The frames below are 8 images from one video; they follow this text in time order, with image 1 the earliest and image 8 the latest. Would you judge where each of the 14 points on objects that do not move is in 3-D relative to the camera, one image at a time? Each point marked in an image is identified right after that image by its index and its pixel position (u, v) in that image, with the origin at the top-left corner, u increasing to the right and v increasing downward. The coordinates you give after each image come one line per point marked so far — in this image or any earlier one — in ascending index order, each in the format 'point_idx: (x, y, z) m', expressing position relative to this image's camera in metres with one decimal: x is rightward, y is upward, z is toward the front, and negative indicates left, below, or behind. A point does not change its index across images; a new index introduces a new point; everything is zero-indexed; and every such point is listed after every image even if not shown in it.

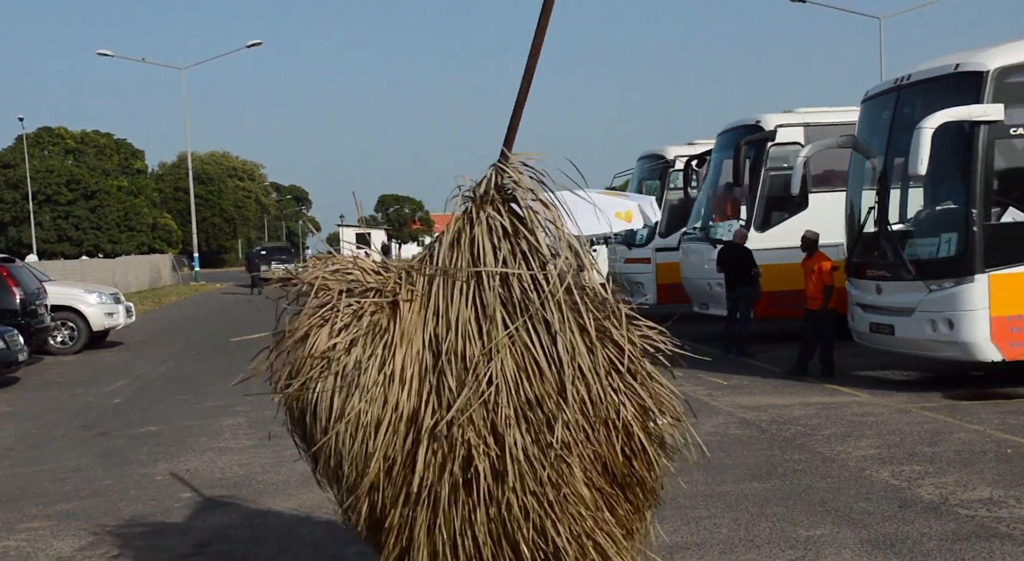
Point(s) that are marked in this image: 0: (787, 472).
0: (+2.2, -1.6, +7.8) m
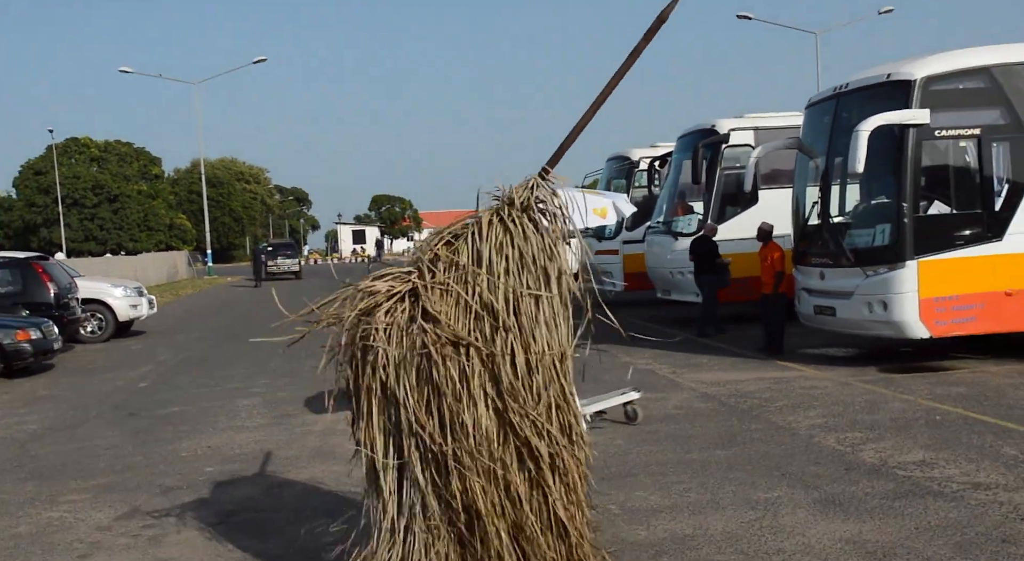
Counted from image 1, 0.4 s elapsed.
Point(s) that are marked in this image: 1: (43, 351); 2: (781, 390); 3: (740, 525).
0: (+2.1, -1.5, +8.7) m
1: (-5.5, -0.8, +11.4) m
2: (+2.9, -1.2, +10.9) m
3: (+1.5, -1.7, +6.5) m
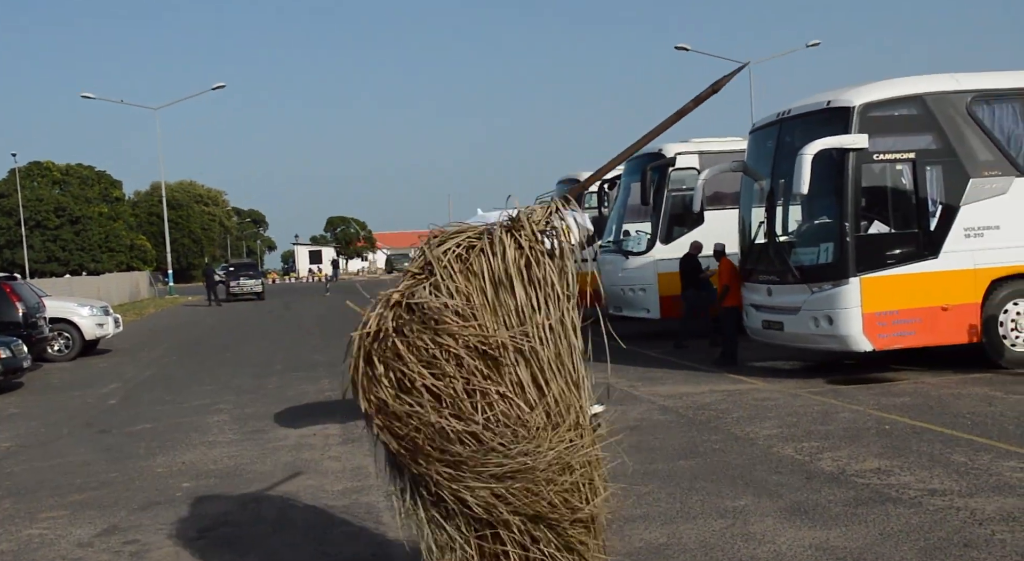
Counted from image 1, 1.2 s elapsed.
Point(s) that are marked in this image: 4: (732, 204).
0: (+1.8, -1.6, +9.1) m
1: (-5.9, -1.0, +11.4) m
2: (+2.6, -1.4, +11.4) m
3: (+1.4, -1.8, +6.9) m
4: (+3.1, +1.1, +14.2) m
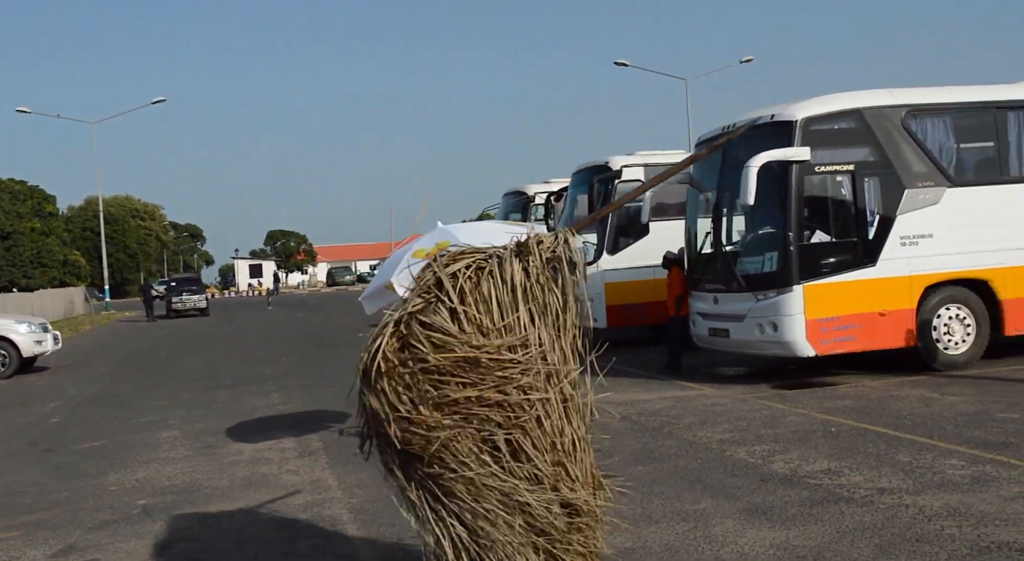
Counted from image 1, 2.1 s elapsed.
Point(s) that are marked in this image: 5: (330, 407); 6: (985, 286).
0: (+1.4, -1.7, +9.3) m
1: (-6.3, -1.2, +11.2) m
2: (+2.1, -1.5, +11.6) m
3: (+1.1, -1.9, +7.1) m
4: (+2.4, +1.0, +14.5) m
5: (-2.8, -1.9, +14.4) m
6: (+5.0, -0.1, +10.3) m
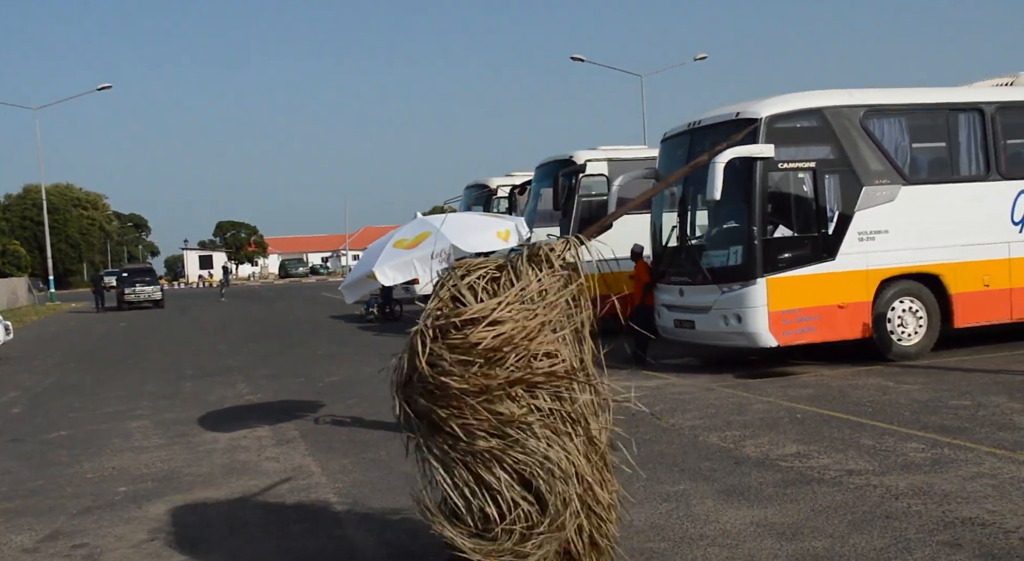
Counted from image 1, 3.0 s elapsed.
0: (+1.3, -1.6, +9.6) m
1: (-6.6, -1.1, +11.0) m
2: (+1.8, -1.4, +11.9) m
3: (+1.1, -1.8, +7.4) m
4: (+2.0, +1.1, +14.8) m
5: (-3.2, -1.7, +14.5) m
6: (+4.7, 0.0, +10.8) m
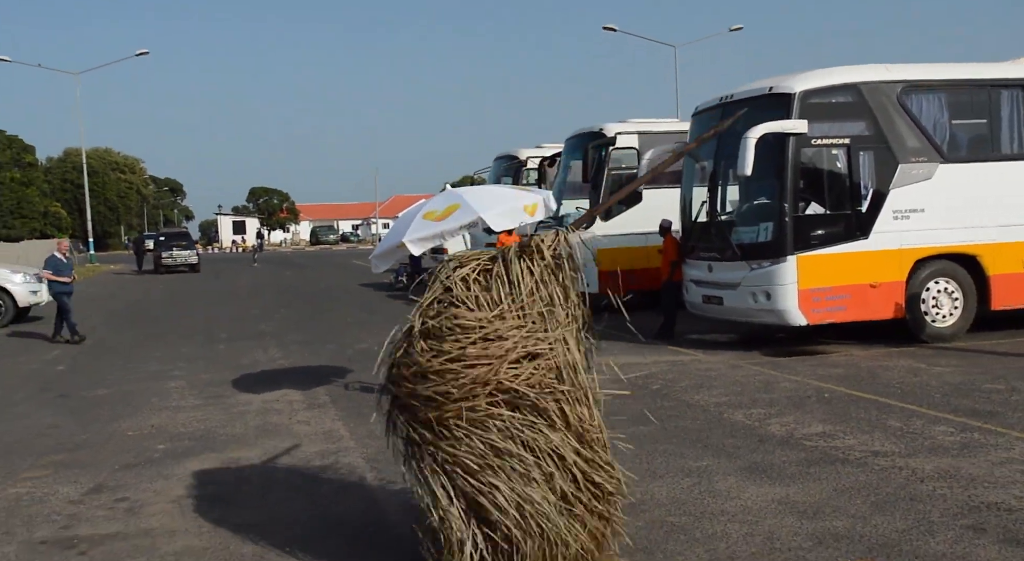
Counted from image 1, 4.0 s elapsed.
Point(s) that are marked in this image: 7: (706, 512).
0: (+1.5, -1.4, +9.7) m
1: (-6.3, -0.6, +11.4) m
2: (+2.1, -1.1, +12.0) m
3: (+1.3, -1.6, +7.5) m
4: (+2.4, +1.5, +14.8) m
5: (-2.8, -1.2, +14.7) m
6: (+5.1, +0.2, +10.7) m
7: (+1.4, -1.7, +6.9) m
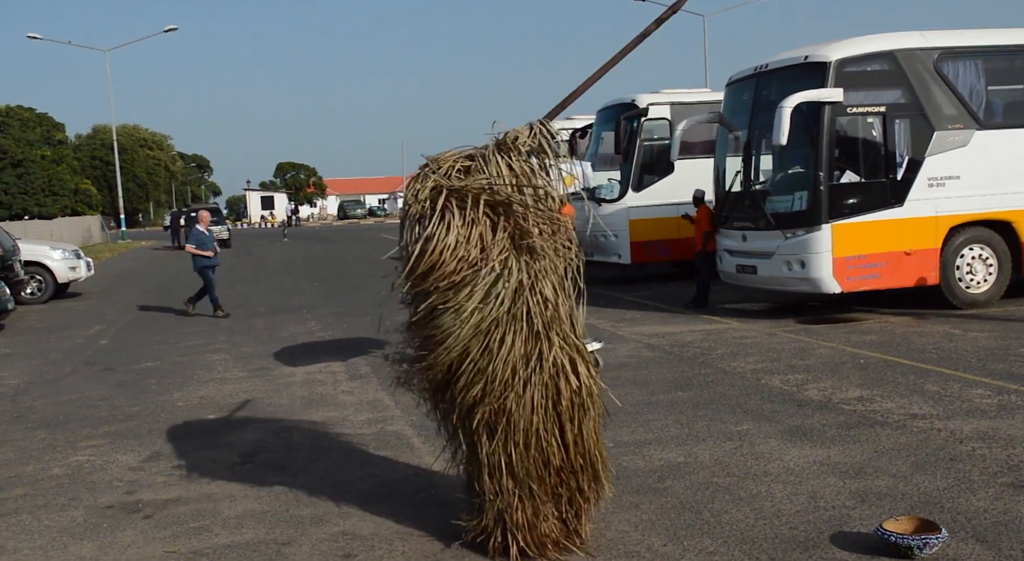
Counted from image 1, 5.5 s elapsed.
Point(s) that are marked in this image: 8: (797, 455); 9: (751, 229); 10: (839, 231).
0: (+2.0, -1.1, +9.8) m
1: (-5.8, -0.3, +11.7) m
2: (+2.6, -0.7, +12.1) m
3: (+1.7, -1.3, +7.6) m
4: (+3.0, +2.0, +14.8) m
5: (-2.2, -0.8, +14.9) m
6: (+5.5, +0.6, +10.7) m
7: (+1.7, -1.4, +7.1) m
8: (+2.2, -1.3, +7.5) m
9: (+2.8, +0.6, +11.0) m
10: (+3.4, +0.5, +10.1) m
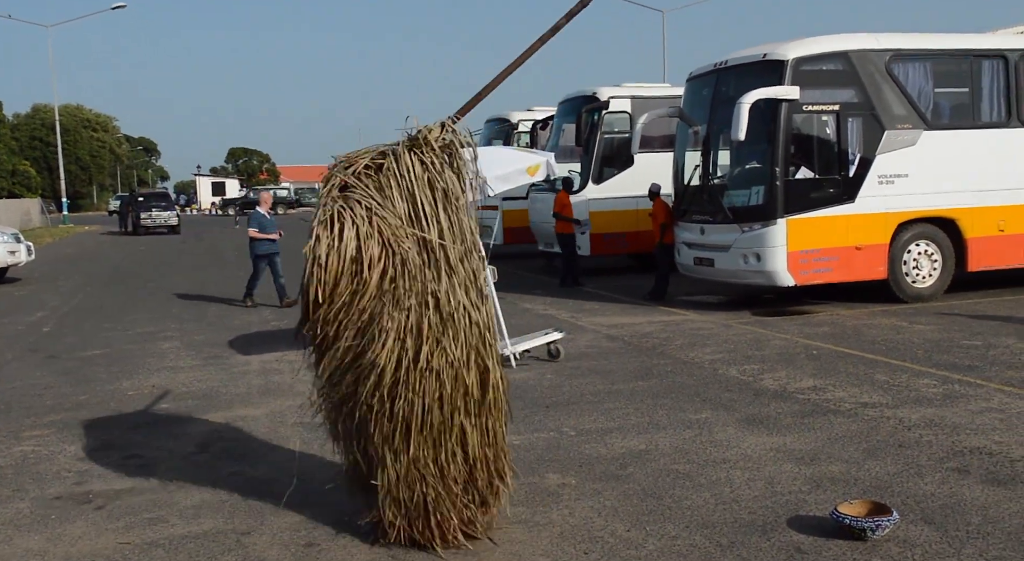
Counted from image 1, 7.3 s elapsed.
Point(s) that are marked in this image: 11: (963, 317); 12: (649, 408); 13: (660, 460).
0: (+1.6, -1.0, +10.0) m
1: (-6.2, -0.2, +11.5) m
2: (+2.1, -0.6, +12.4) m
3: (+1.4, -1.3, +7.8) m
4: (+2.4, +2.1, +15.1) m
5: (-2.8, -0.6, +15.0) m
6: (+5.1, +0.6, +11.1) m
7: (+1.5, -1.3, +7.3) m
8: (+1.9, -1.3, +7.7) m
9: (+2.3, +0.7, +11.2) m
10: (+3.1, +0.6, +10.4) m
11: (+5.0, -0.4, +10.7) m
12: (+1.3, -1.2, +8.9) m
13: (+1.2, -1.3, +7.4) m
